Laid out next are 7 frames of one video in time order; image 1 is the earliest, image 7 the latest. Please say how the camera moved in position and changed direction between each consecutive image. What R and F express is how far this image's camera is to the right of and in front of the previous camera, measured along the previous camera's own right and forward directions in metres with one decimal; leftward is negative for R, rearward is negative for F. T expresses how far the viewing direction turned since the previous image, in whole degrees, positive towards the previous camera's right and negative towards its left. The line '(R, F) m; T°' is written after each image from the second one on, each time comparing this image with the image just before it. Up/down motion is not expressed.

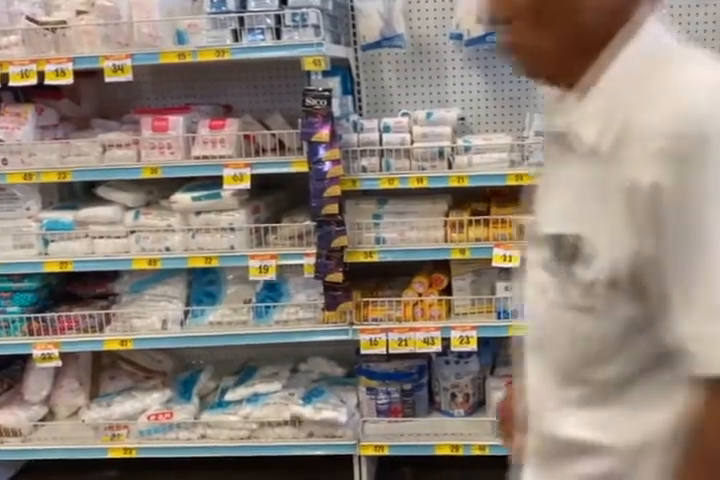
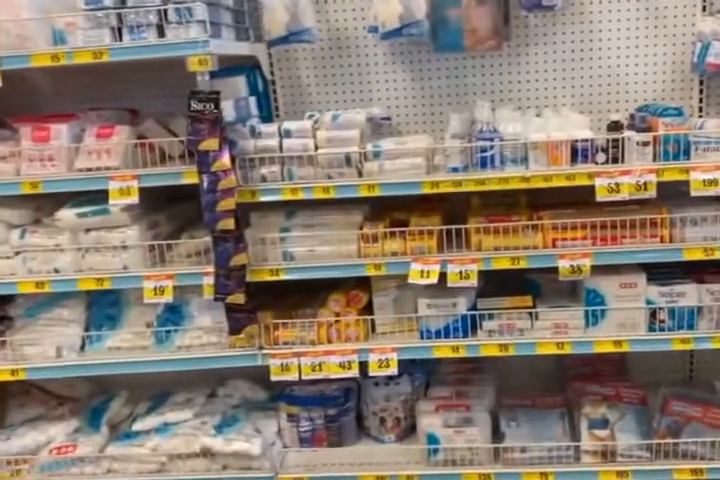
(+0.3, +0.3) m; 0°
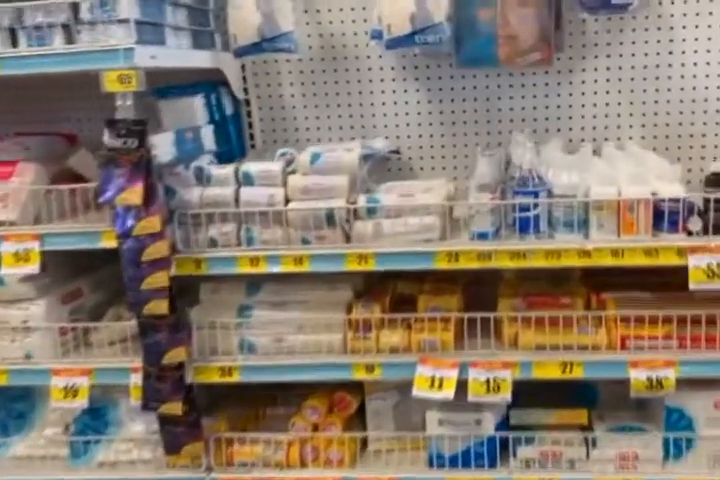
(+0.1, +0.8) m; -2°
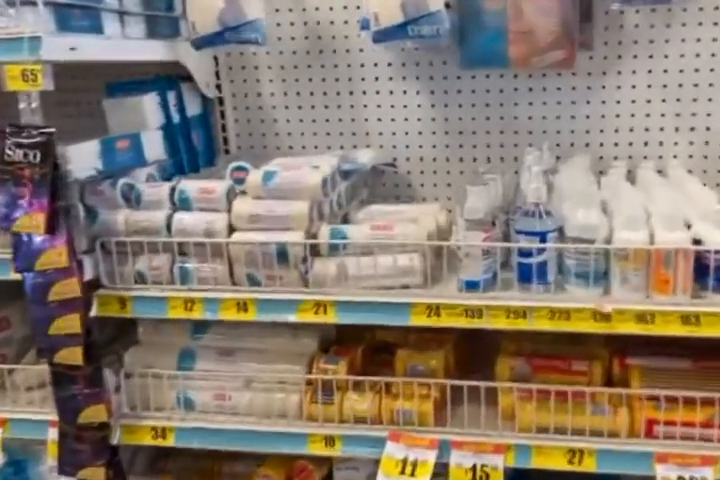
(+0.2, +0.4) m; -3°
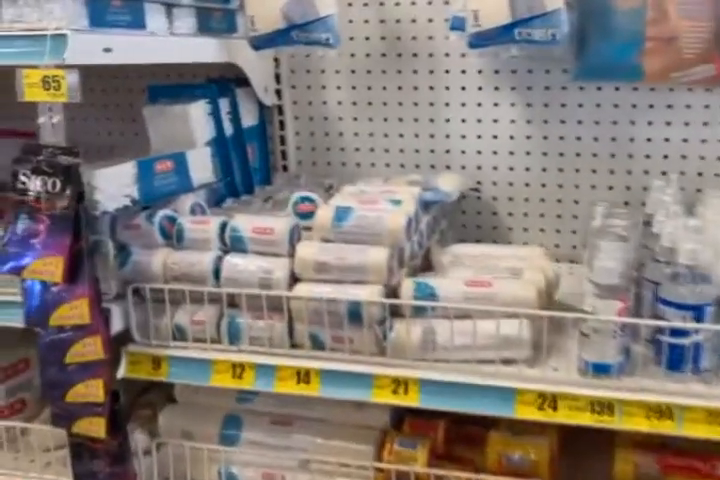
(-0.1, +0.3) m; -3°
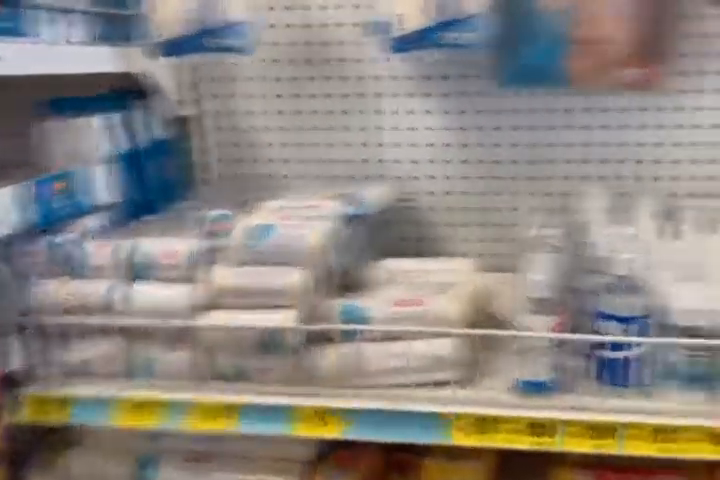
(0.0, +0.1) m; +5°
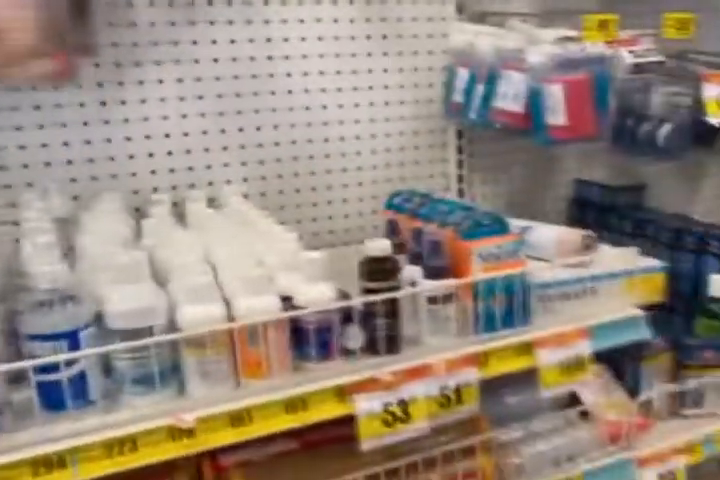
(+0.2, 0.0) m; +31°
